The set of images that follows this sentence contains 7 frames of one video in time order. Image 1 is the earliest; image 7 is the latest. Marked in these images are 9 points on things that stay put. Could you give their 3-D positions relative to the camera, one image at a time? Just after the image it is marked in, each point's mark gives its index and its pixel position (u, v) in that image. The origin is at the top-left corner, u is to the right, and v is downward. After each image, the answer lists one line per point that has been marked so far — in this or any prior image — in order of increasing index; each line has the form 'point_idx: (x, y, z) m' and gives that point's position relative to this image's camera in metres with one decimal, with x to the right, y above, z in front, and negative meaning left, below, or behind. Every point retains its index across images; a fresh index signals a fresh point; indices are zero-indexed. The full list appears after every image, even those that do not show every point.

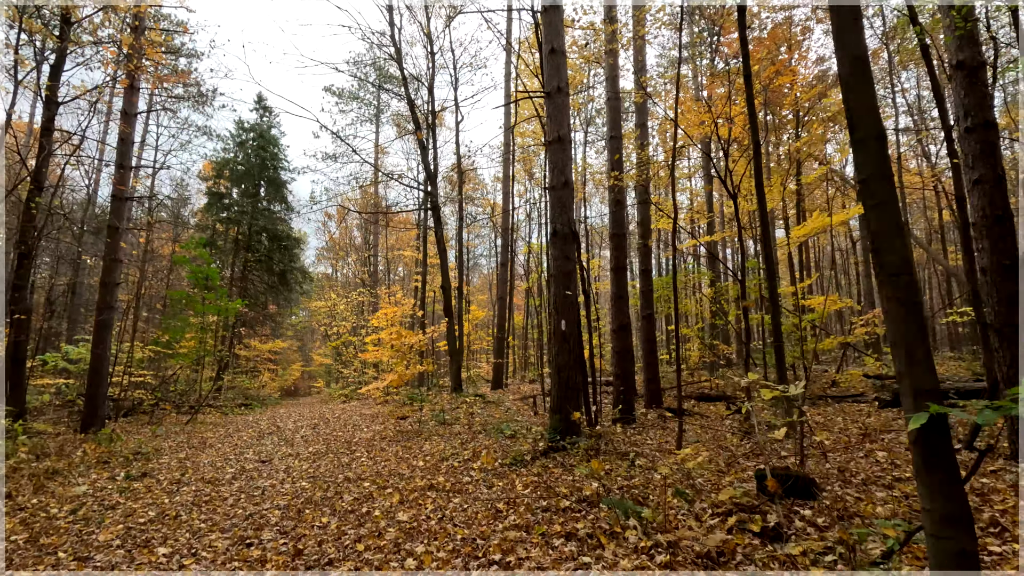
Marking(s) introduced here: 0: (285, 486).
0: (-1.9, -1.7, +4.6) m
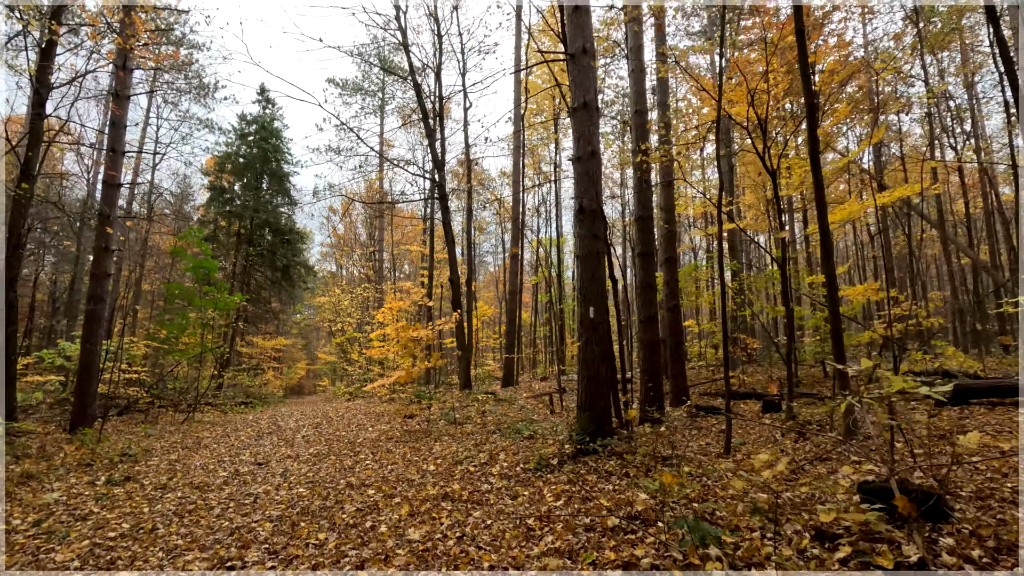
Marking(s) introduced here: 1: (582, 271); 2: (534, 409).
0: (-1.7, -1.6, +4.1) m
1: (+0.5, +0.1, +4.2) m
2: (+0.3, -1.6, +7.3) m
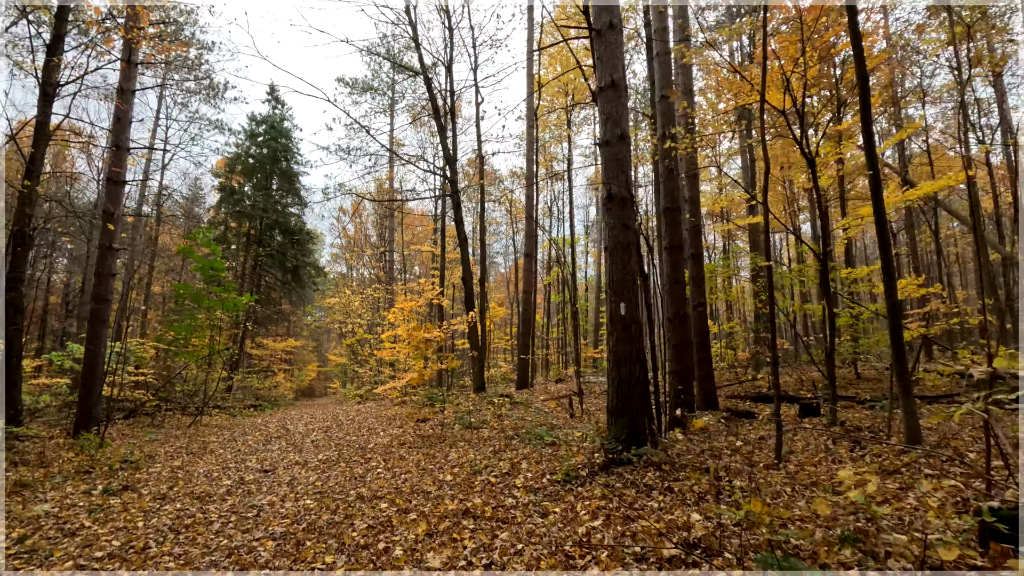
0: (-1.6, -1.5, +3.8) m
1: (+0.7, +0.2, +3.8) m
2: (+0.5, -1.6, +7.0) m
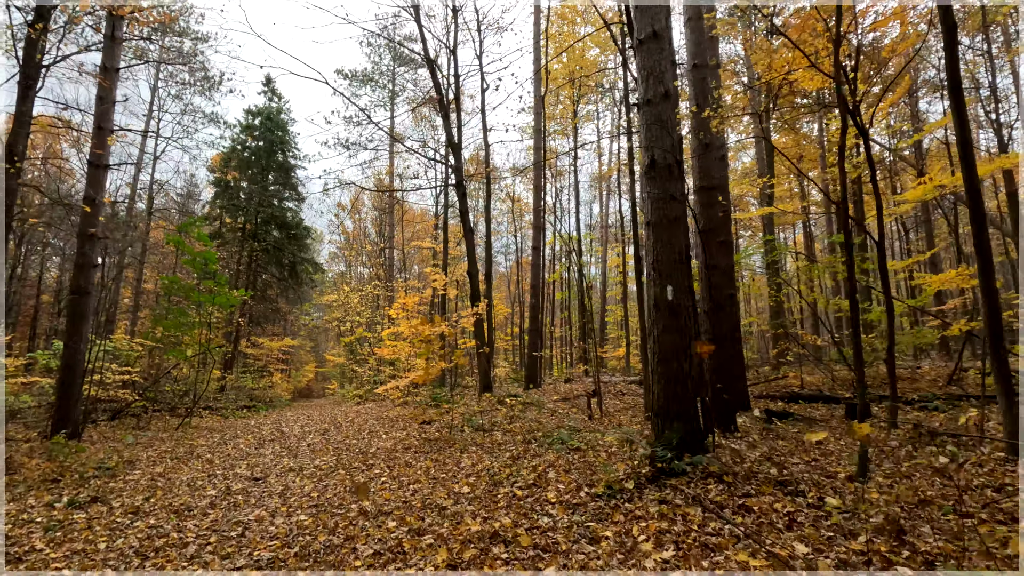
0: (-1.4, -1.4, +3.2) m
1: (+0.9, +0.3, +3.3) m
2: (+0.7, -1.5, +6.5) m
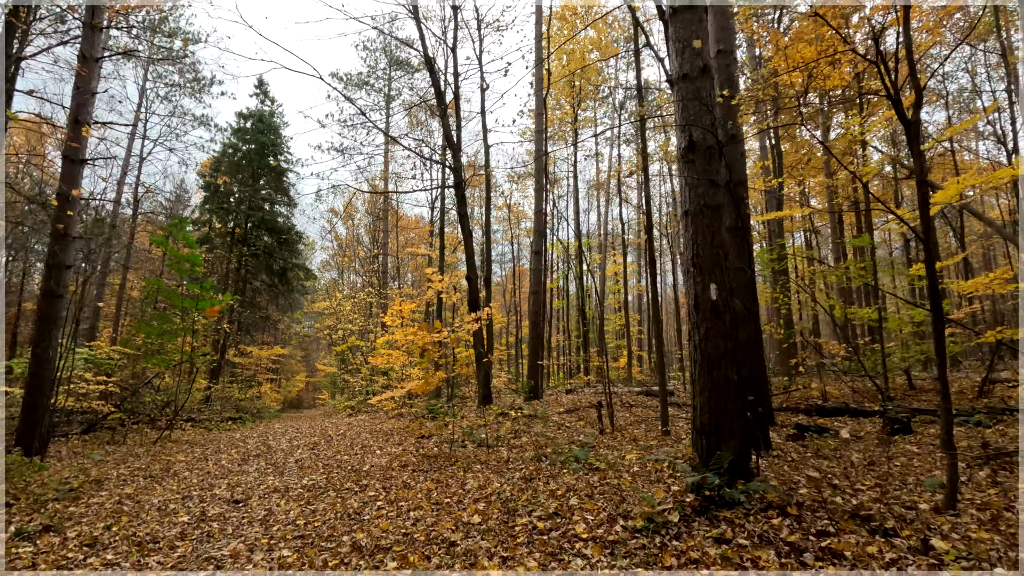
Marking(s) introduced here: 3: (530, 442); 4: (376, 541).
0: (-1.3, -1.4, +2.8) m
1: (+1.0, +0.3, +2.9) m
2: (+0.7, -1.6, +6.0) m
3: (+0.2, -1.5, +5.4) m
4: (-0.7, -1.3, +2.8) m
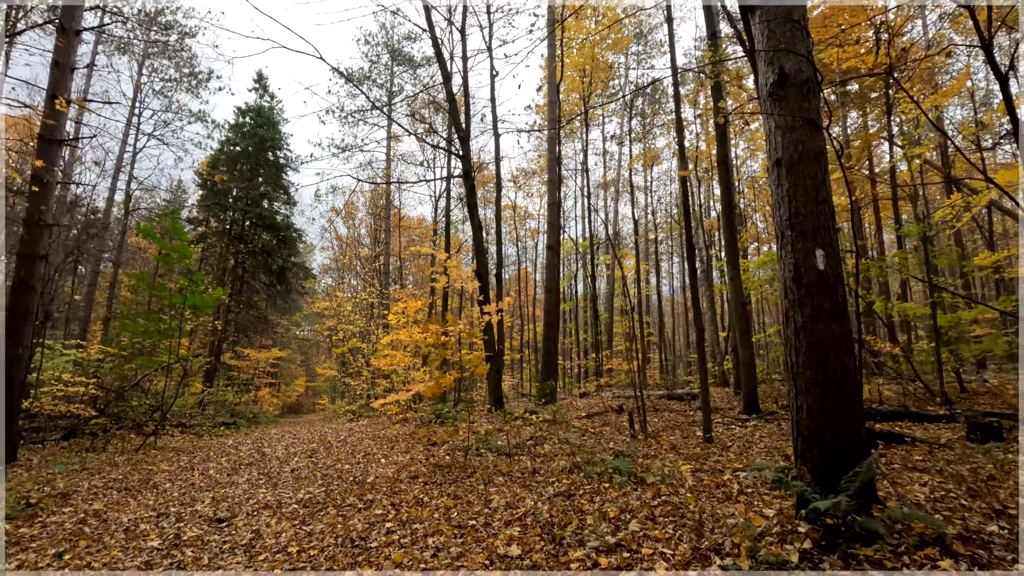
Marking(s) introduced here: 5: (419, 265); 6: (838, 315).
0: (-1.1, -1.3, +2.2) m
1: (+1.2, +0.4, +2.3) m
2: (+0.9, -1.5, +5.4) m
3: (+0.4, -1.4, +4.8) m
4: (-0.5, -1.2, +2.2) m
5: (-3.3, +0.8, +18.9) m
6: (+1.3, -0.1, +2.1) m
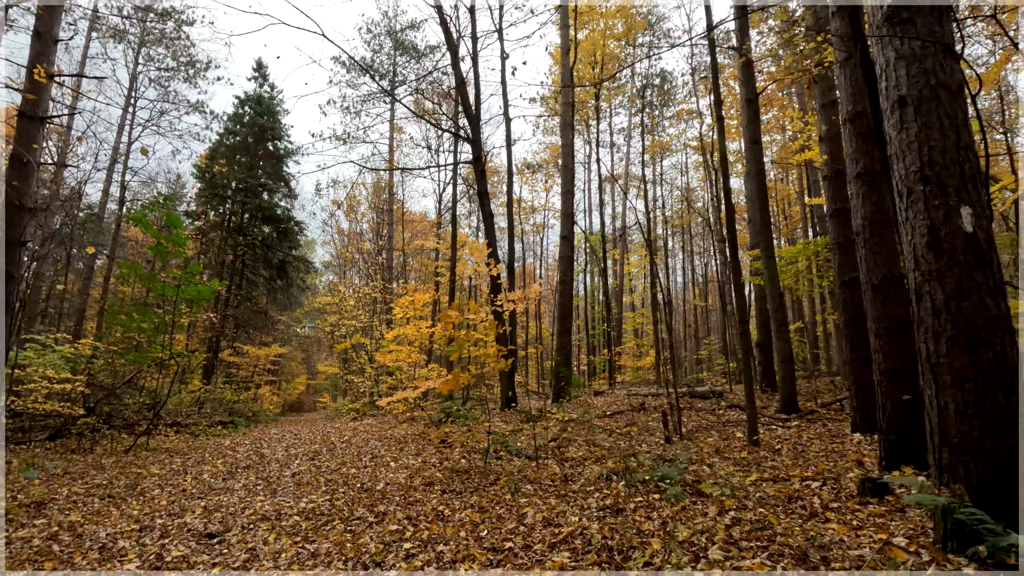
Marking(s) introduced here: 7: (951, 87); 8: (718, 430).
0: (-0.9, -1.1, +1.7) m
1: (+1.4, +0.5, +1.8) m
2: (+1.1, -1.3, +4.9) m
3: (+0.6, -1.3, +4.3) m
4: (-0.3, -1.1, +1.7) m
5: (-3.1, +1.0, +18.5) m
6: (+1.5, 0.0, +1.7) m
7: (+1.5, +0.7, +1.8) m
8: (+2.0, -1.3, +5.2) m
